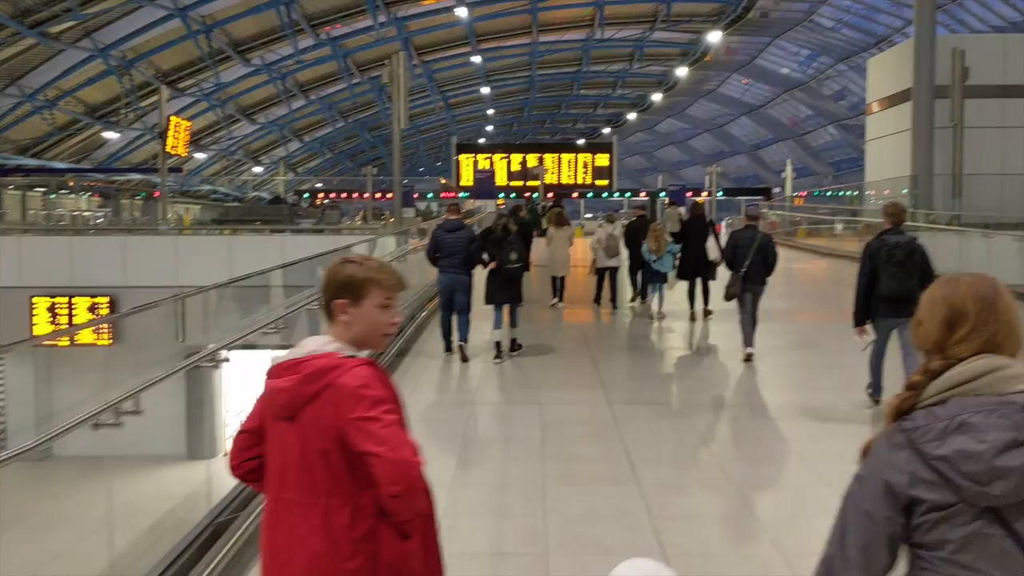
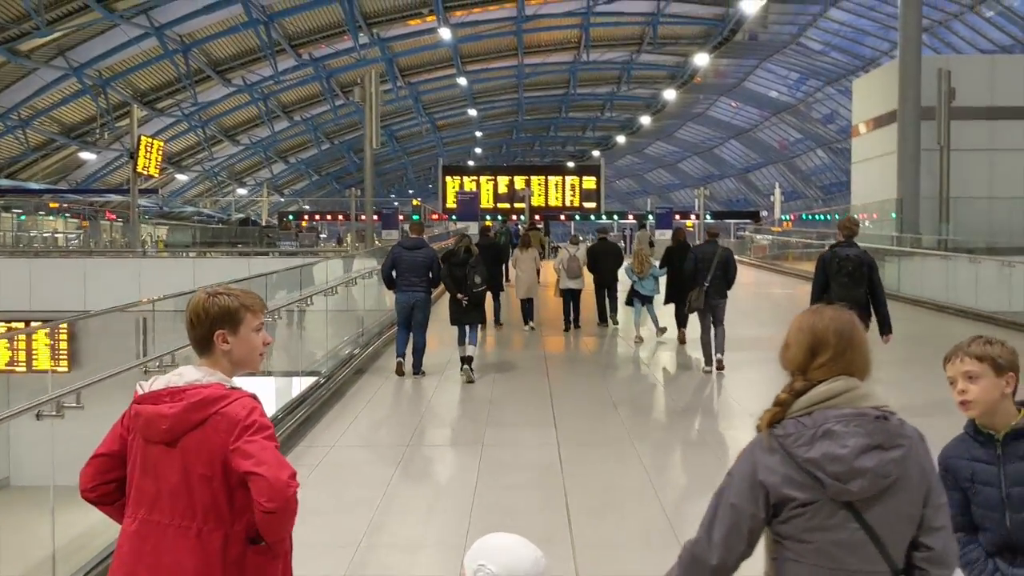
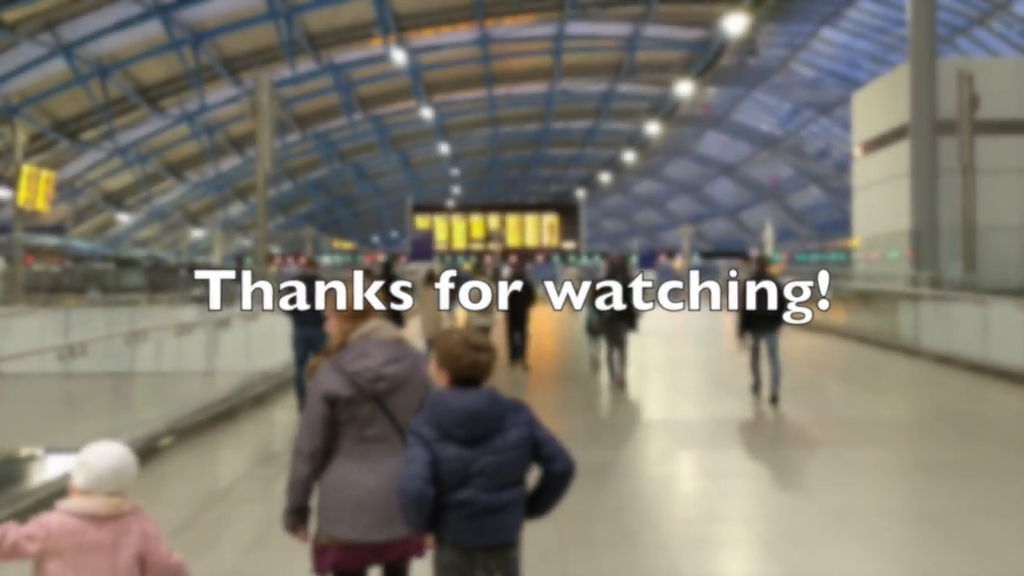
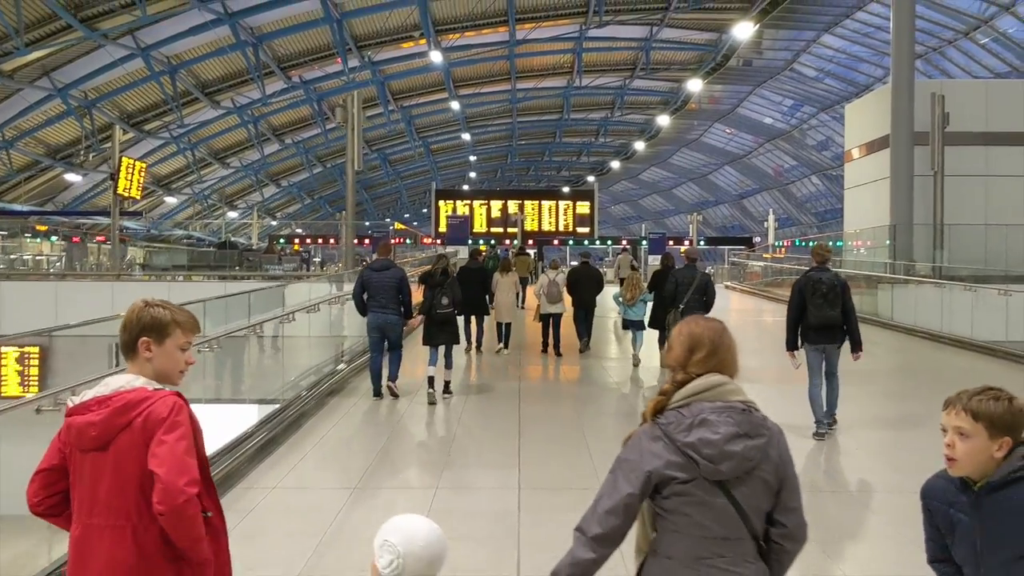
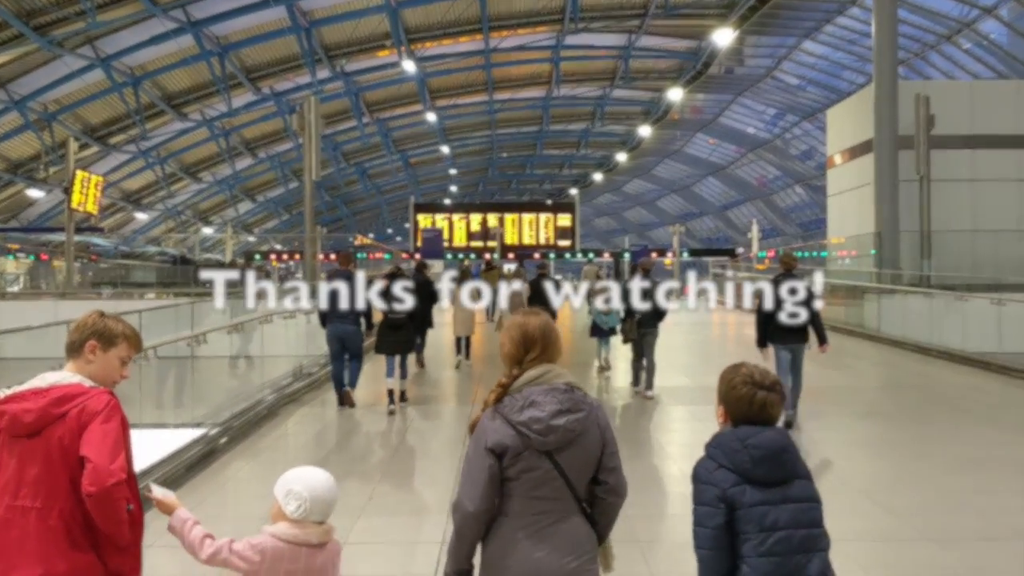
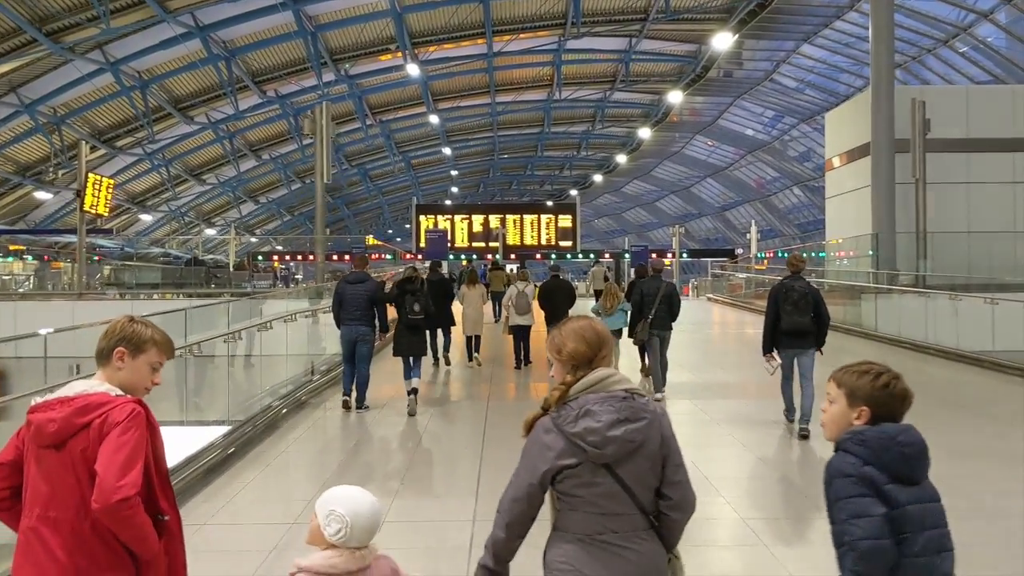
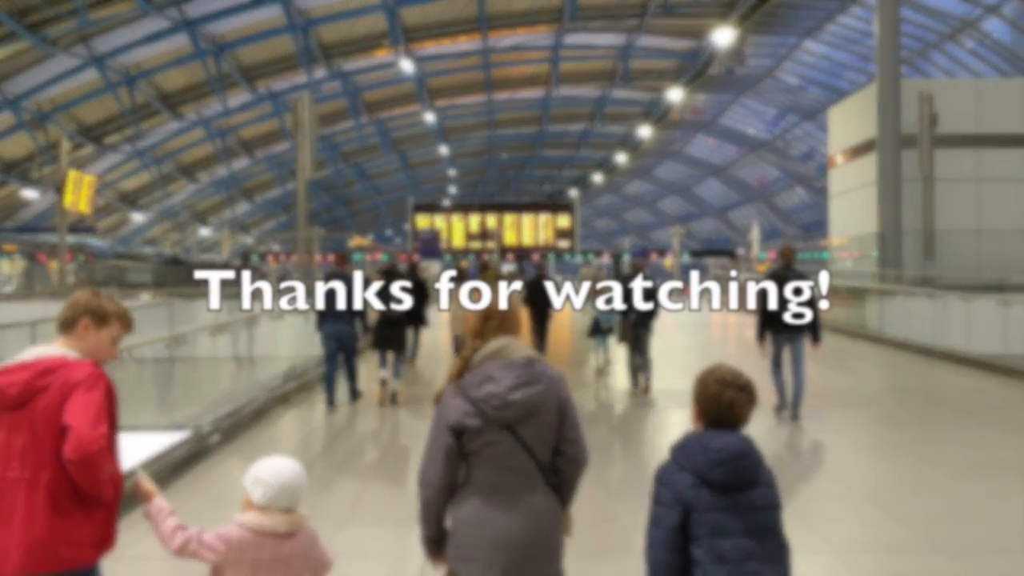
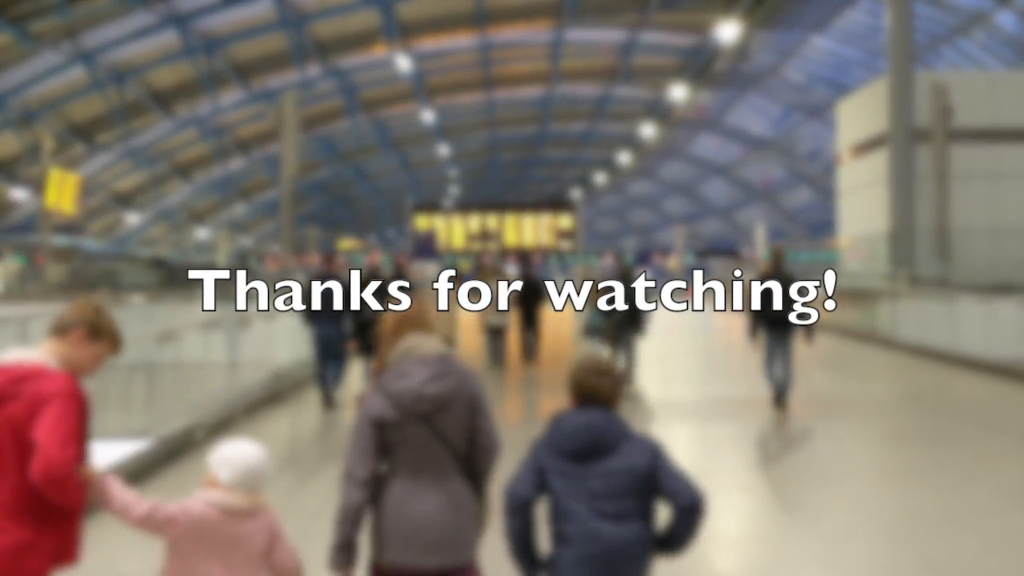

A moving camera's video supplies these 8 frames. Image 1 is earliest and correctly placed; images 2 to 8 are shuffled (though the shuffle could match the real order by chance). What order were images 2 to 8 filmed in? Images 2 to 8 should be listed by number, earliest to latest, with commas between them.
2, 4, 6, 5, 7, 8, 3
